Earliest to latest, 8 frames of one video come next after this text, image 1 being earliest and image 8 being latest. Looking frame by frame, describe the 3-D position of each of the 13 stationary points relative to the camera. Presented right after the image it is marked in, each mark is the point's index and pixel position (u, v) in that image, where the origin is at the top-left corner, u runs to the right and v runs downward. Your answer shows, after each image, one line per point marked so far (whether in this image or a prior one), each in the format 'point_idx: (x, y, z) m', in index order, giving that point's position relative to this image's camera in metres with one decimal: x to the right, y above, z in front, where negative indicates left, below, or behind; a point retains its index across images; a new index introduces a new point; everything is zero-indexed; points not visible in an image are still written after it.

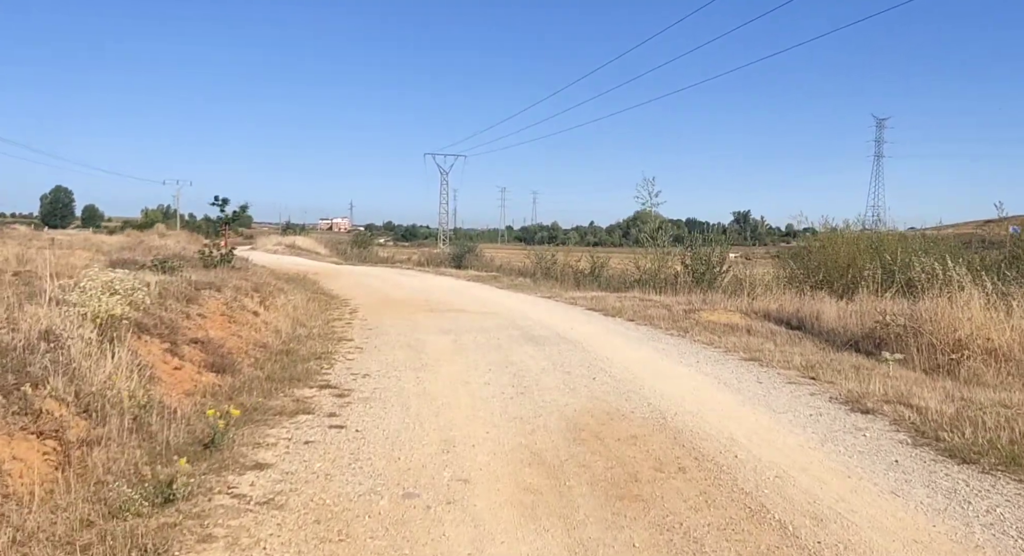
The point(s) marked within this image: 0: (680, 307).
0: (+3.7, -0.7, +16.7) m
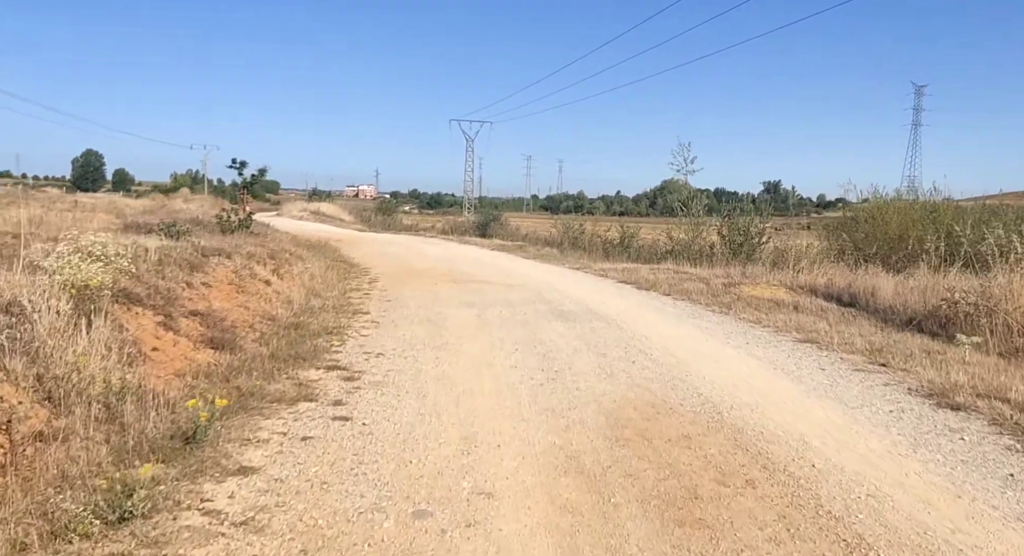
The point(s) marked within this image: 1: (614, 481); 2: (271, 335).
0: (+4.3, -0.1, +15.7) m
1: (+0.6, -1.1, +4.2) m
2: (-2.6, -0.6, +8.1) m
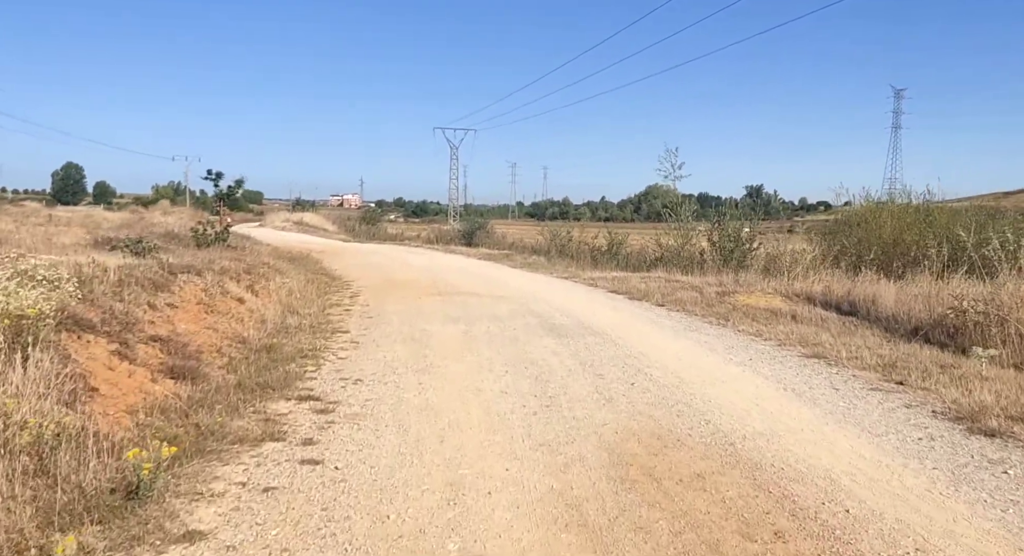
0: (+4.0, -0.2, +15.2) m
1: (+0.5, -1.3, +3.7) m
2: (-2.7, -0.8, +7.5) m
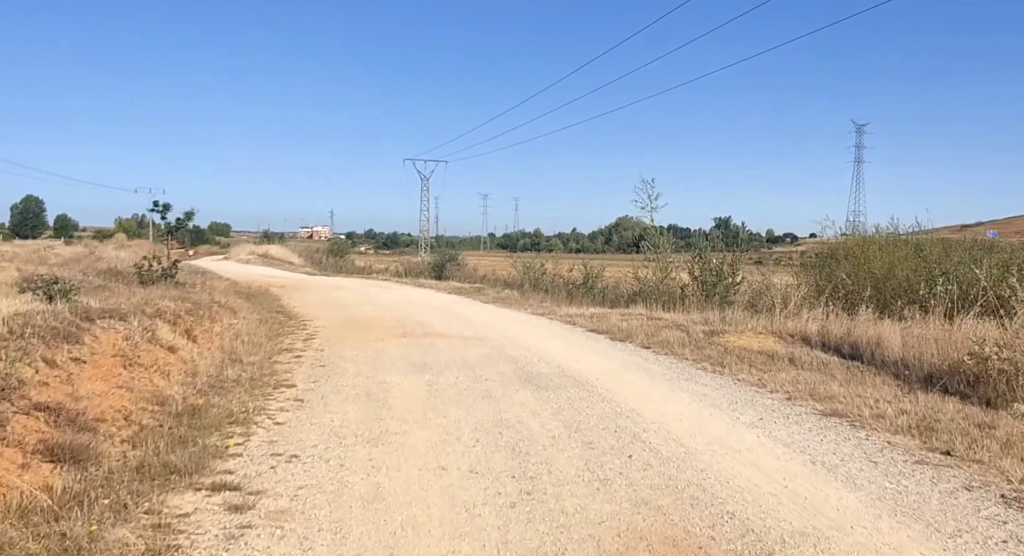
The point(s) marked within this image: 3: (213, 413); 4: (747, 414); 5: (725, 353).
0: (+3.5, -1.0, +14.1) m
1: (+0.4, -1.5, +2.4) m
2: (-2.9, -1.2, +6.1) m
3: (-2.7, -1.2, +6.8) m
4: (+2.2, -1.3, +7.1) m
5: (+3.3, -1.1, +11.5) m
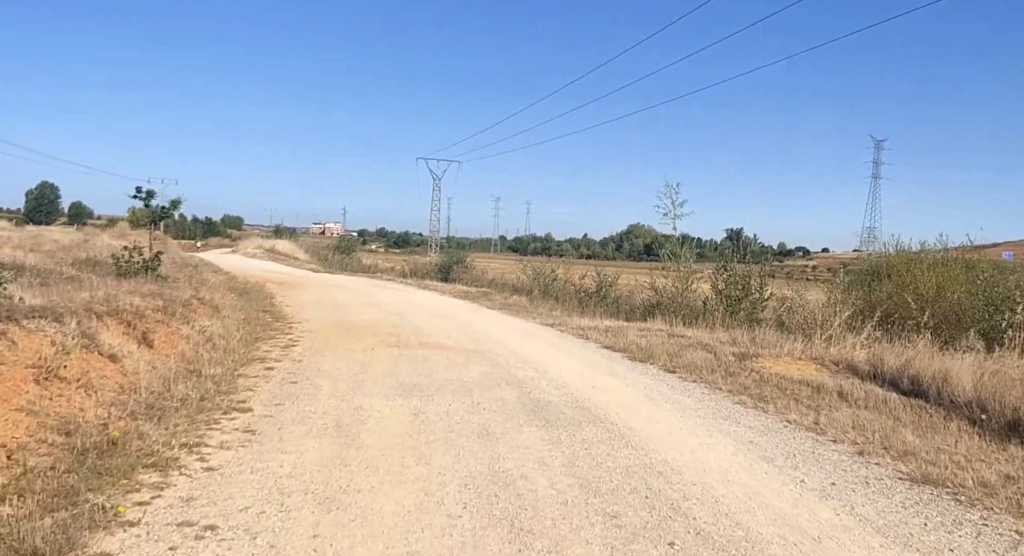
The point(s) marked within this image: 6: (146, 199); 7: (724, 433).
0: (+3.6, -1.2, +12.6) m
1: (+0.4, -1.6, +0.9) m
2: (-2.9, -1.2, +4.7) m
3: (-2.7, -1.2, +5.3) m
4: (+2.2, -1.5, +5.6) m
5: (+3.3, -1.4, +10.0) m
6: (-8.2, +1.8, +17.0) m
7: (+1.9, -1.4, +6.9) m
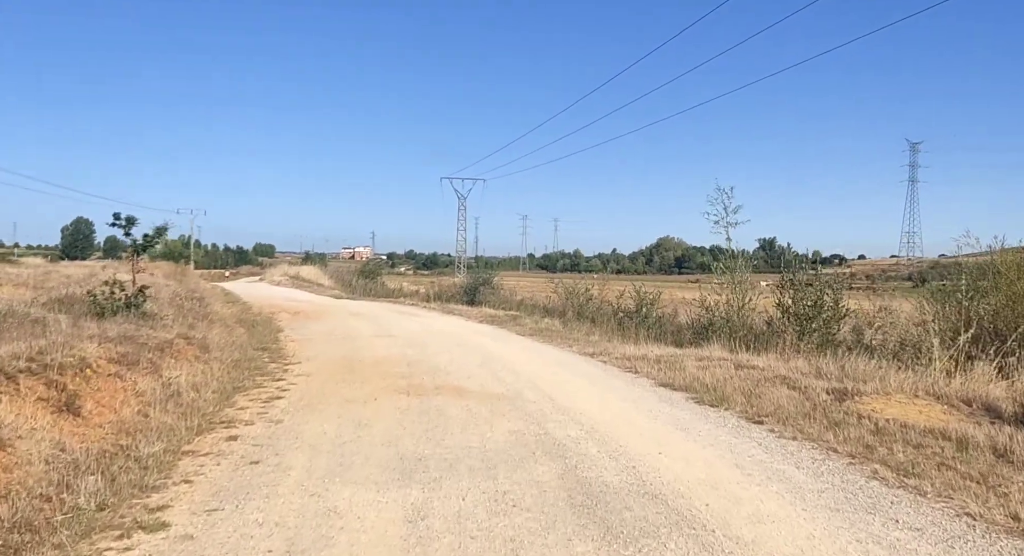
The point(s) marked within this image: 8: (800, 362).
0: (+4.1, -1.5, +10.1) m
1: (+0.4, -1.7, -1.5) m
2: (-2.8, -1.5, +2.4) m
3: (-2.5, -1.5, +3.1) m
4: (+2.4, -1.6, +3.1) m
5: (+3.7, -1.6, +7.5) m
6: (-7.6, +1.0, +15.0) m
7: (+2.2, -1.6, +4.5) m
8: (+4.7, -1.3, +12.2) m
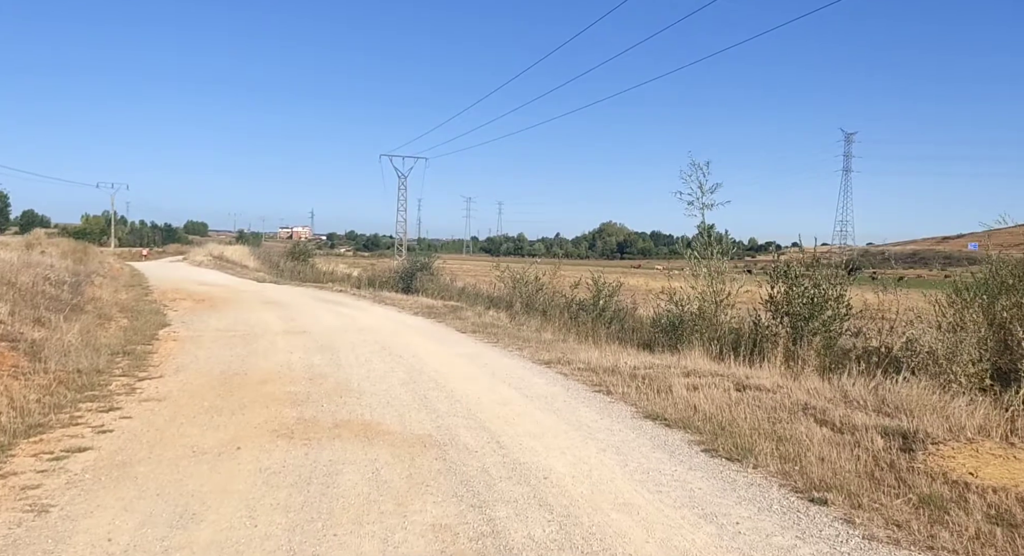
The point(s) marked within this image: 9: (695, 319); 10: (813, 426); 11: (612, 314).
0: (+3.4, -1.4, +7.3) m
1: (+0.6, -1.9, -4.4) m
2: (-2.8, -1.6, -0.8) m
3: (-2.6, -1.6, -0.2) m
4: (+2.3, -1.7, +0.3) m
5: (+3.3, -1.6, +4.7) m
6: (-8.6, +1.3, +11.3) m
7: (+2.0, -1.7, +1.6) m
8: (+3.8, -1.3, +9.5) m
9: (+3.5, -0.8, +14.3) m
10: (+3.0, -1.4, +7.5) m
11: (+2.5, -0.8, +18.5) m
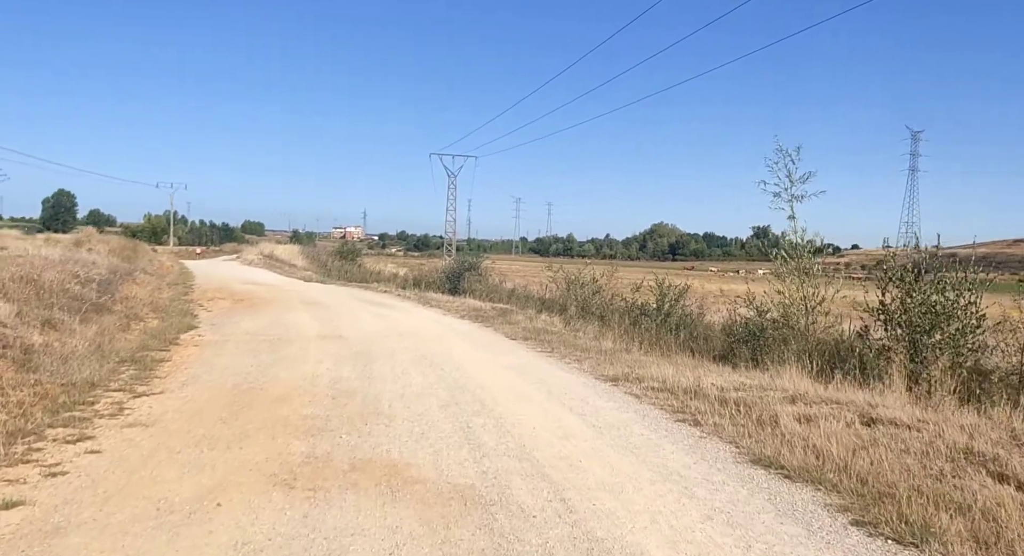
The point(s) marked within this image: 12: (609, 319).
0: (+3.9, -1.5, +5.3) m
1: (+0.4, -1.9, -6.2) m
2: (-2.8, -1.5, -2.4) m
3: (-2.6, -1.5, -1.8) m
4: (+2.4, -1.7, -1.6) m
5: (+3.6, -1.6, +2.7) m
6: (-7.8, +1.4, +10.1) m
7: (+2.1, -1.7, -0.3) m
8: (+4.5, -1.3, +7.4) m
9: (+4.5, -0.8, +12.3) m
10: (+3.5, -1.5, +5.5) m
11: (+3.7, -0.9, +16.5) m
12: (+2.4, -0.9, +18.4) m
